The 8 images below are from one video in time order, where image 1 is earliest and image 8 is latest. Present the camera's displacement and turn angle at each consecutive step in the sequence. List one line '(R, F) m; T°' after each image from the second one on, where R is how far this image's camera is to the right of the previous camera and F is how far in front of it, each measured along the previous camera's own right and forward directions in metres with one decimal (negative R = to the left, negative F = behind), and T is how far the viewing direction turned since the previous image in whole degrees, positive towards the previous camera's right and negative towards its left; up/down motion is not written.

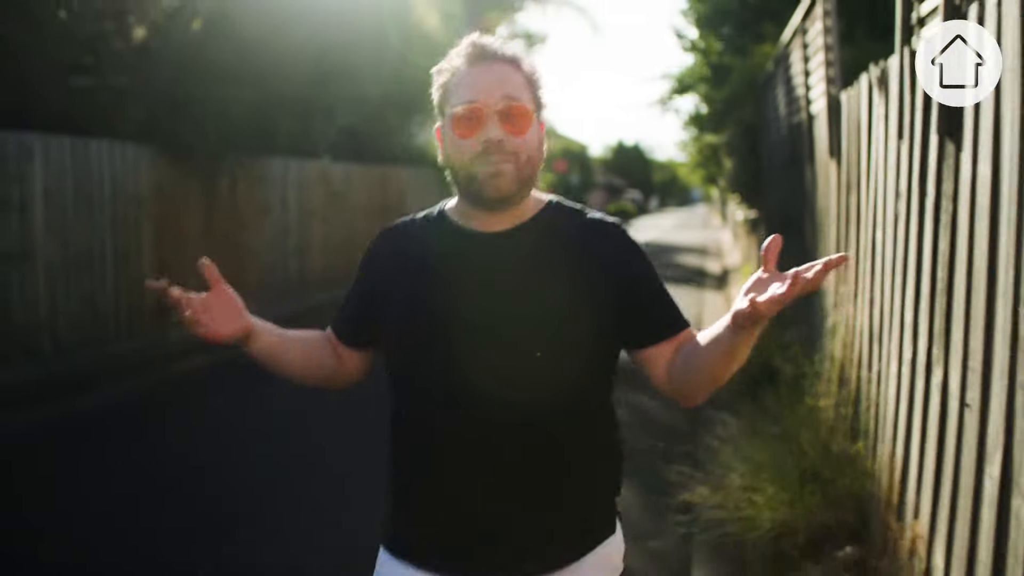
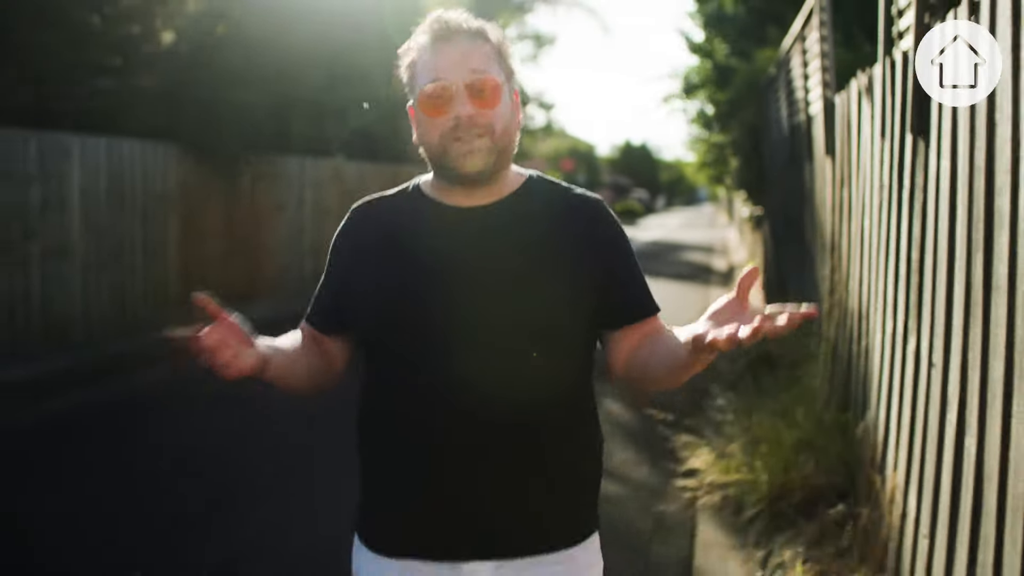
(-0.1, -0.5) m; 0°
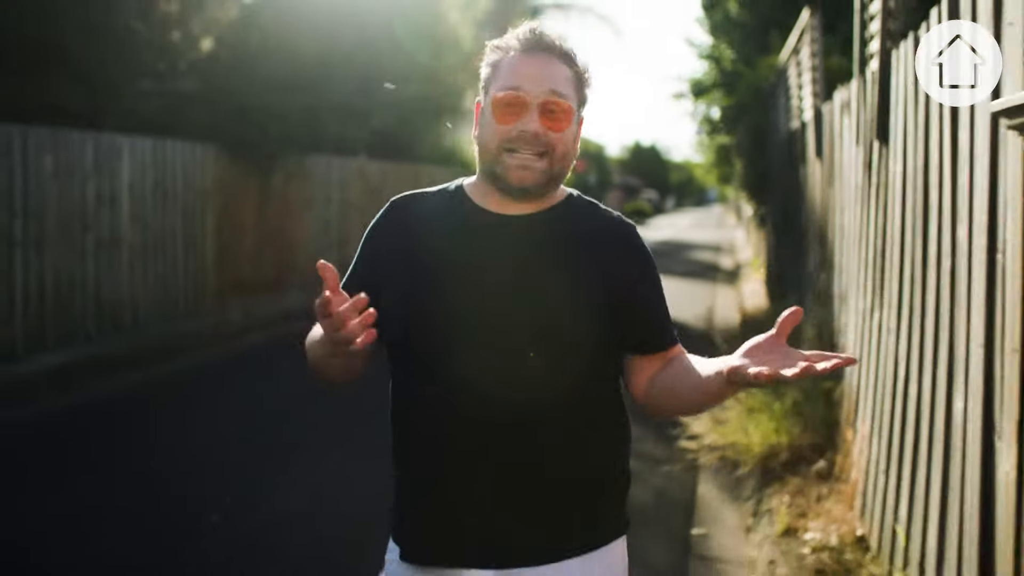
(-0.1, -0.8) m; 0°
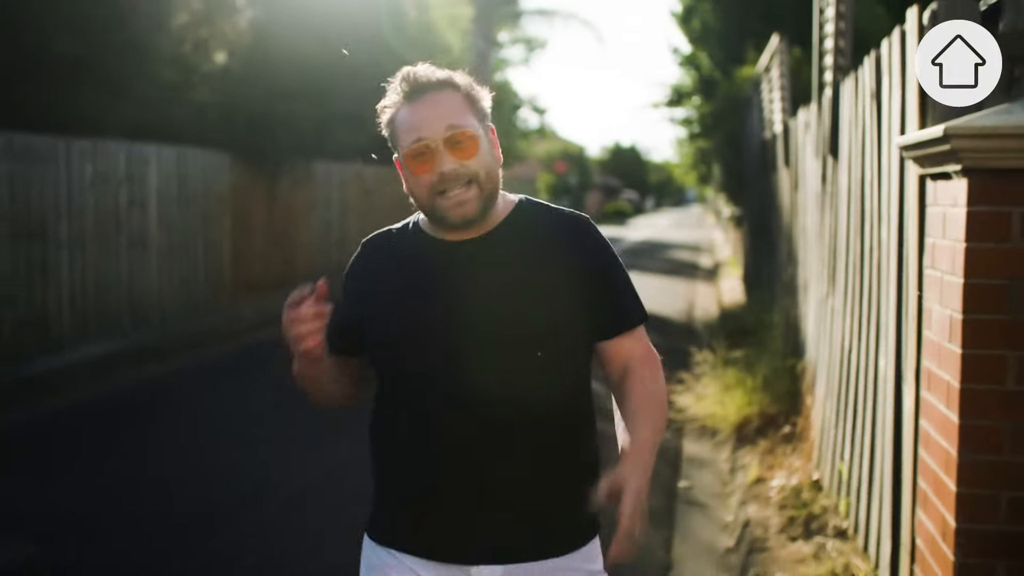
(-0.2, -1.0) m; +1°
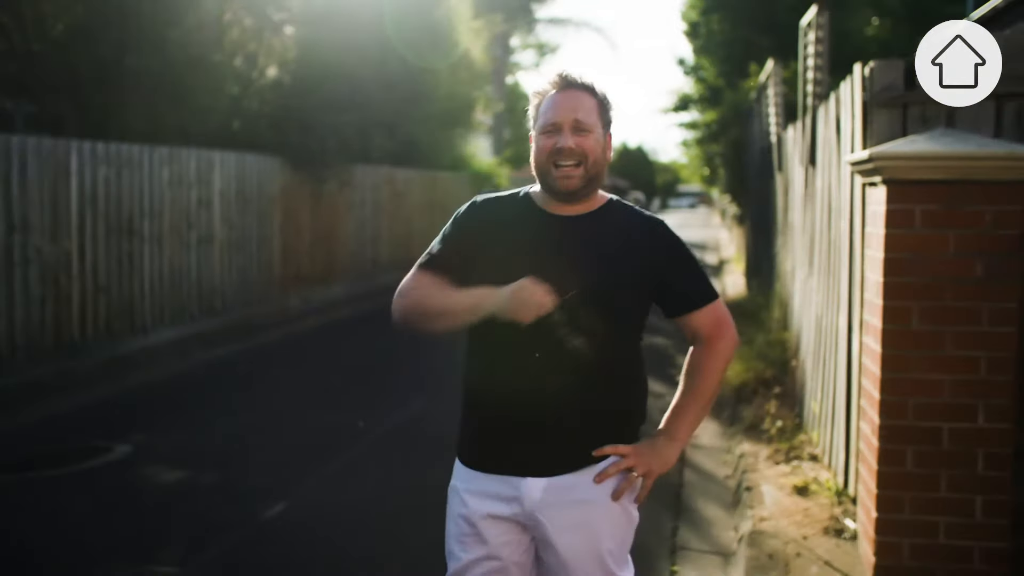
(-0.2, -1.4) m; 0°
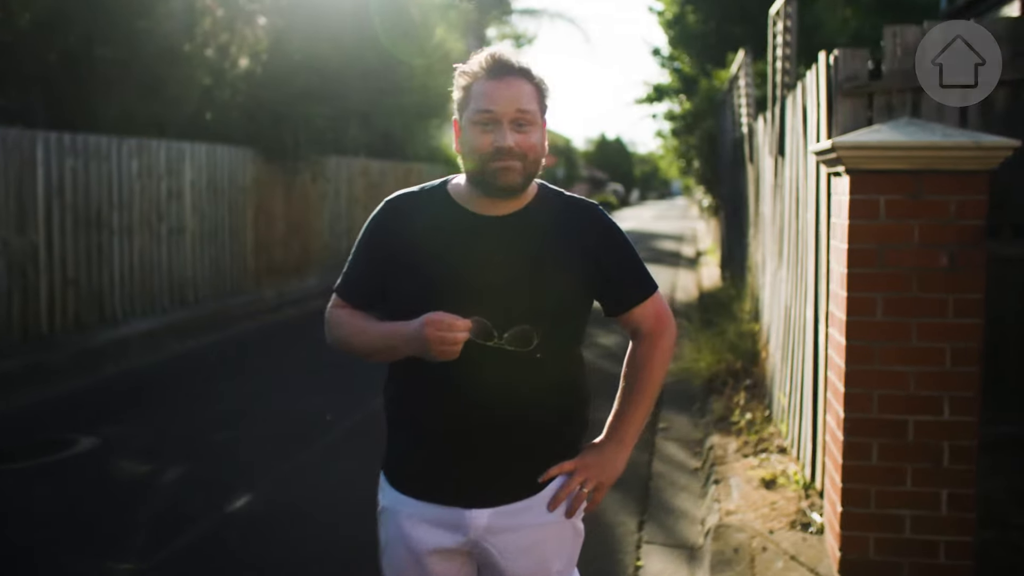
(+0.1, +0.1) m; +1°
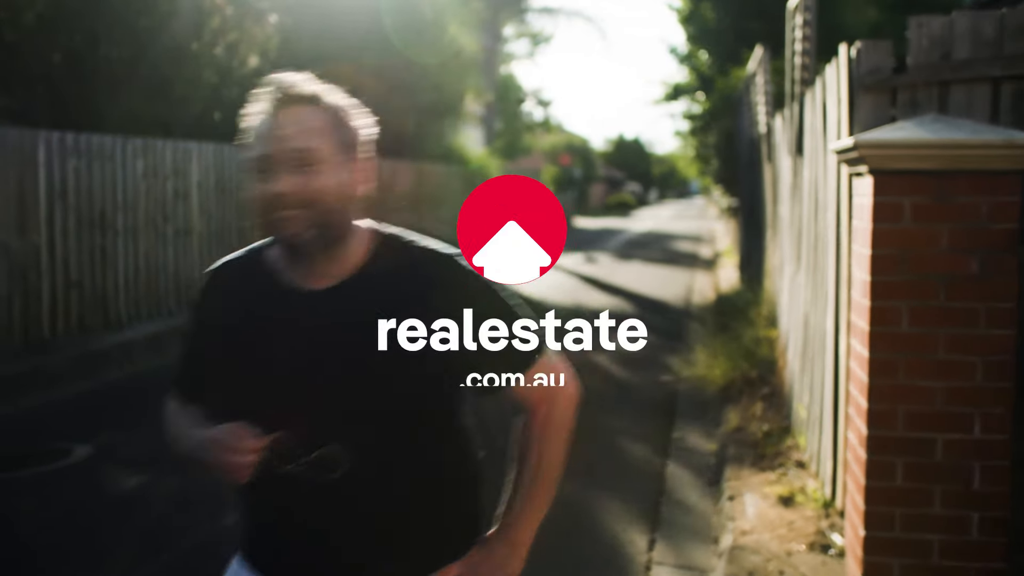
(+0.1, +0.3) m; -1°
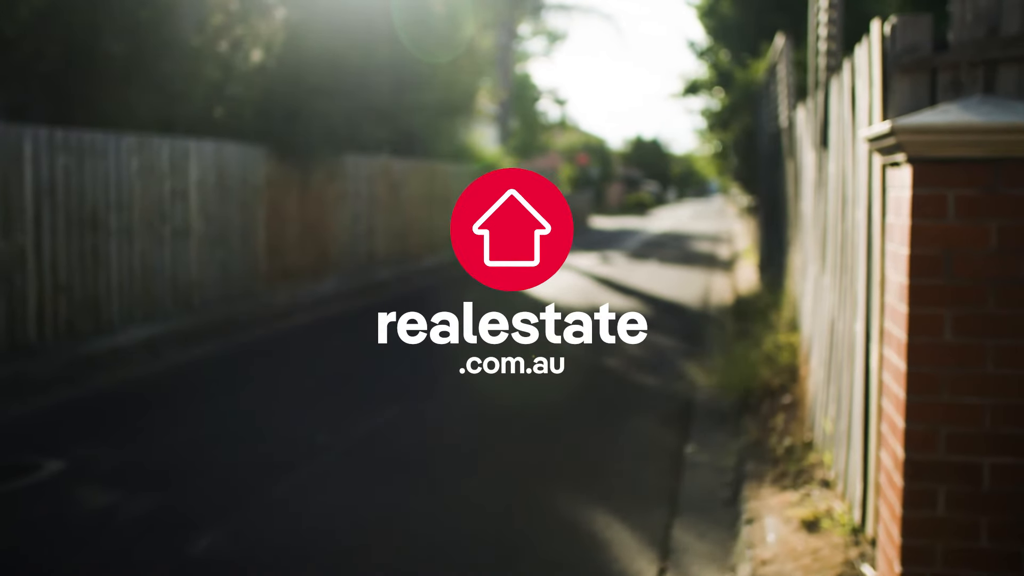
(+0.1, +0.5) m; -1°
